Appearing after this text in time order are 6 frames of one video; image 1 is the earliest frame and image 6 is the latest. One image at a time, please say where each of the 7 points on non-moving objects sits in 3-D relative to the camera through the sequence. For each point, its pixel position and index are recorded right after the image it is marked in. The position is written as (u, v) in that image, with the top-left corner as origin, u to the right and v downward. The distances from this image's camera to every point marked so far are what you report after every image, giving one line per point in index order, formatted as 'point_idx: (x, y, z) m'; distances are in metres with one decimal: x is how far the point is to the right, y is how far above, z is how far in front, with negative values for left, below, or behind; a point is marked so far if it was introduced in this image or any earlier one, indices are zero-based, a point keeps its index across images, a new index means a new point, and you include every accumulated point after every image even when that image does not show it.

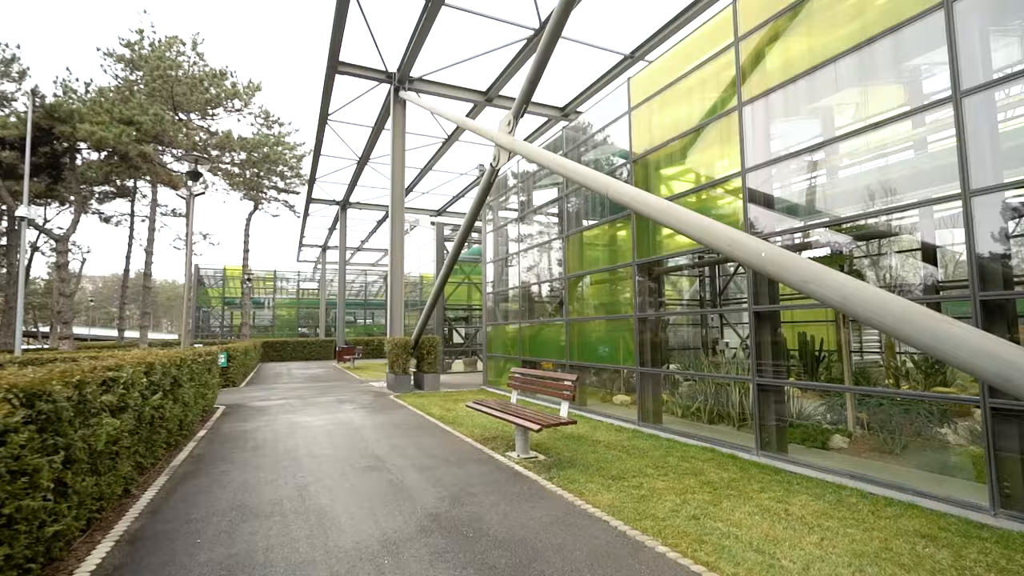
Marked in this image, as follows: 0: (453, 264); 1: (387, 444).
0: (-1.4, +0.4, +11.8) m
1: (-1.6, -2.0, +6.6) m
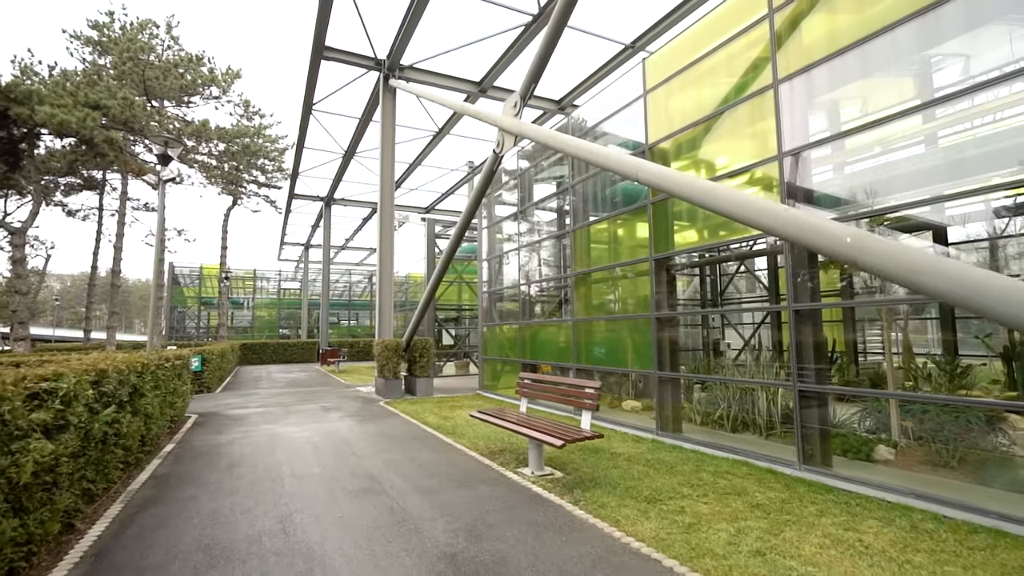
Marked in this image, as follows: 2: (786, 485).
0: (-1.4, +0.5, +11.1) m
1: (-1.5, -2.0, +5.9) m
2: (+2.6, -1.9, +4.8) m
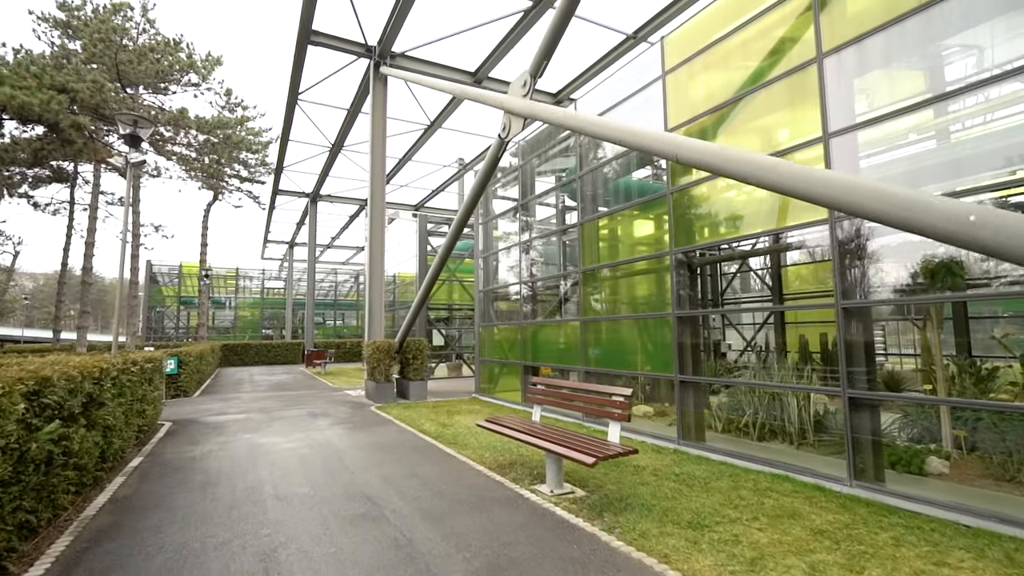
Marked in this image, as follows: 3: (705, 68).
0: (-1.4, +0.5, +10.4) m
1: (-1.4, -1.9, +5.2) m
2: (+2.8, -1.8, +4.3) m
3: (+2.6, +3.0, +6.8) m
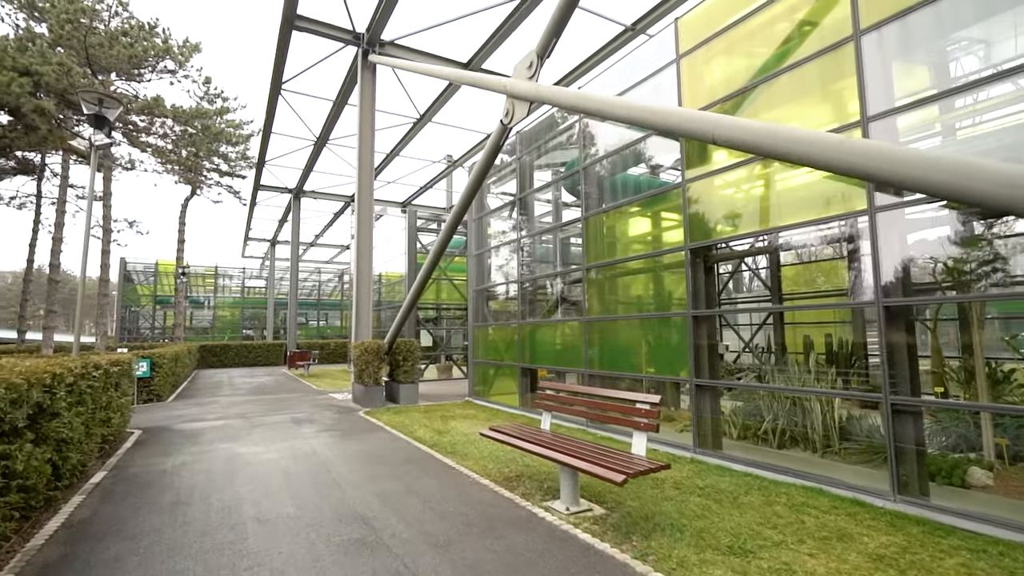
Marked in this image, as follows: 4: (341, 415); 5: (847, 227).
0: (-1.5, +0.6, +9.9) m
1: (-1.3, -1.9, +4.7) m
2: (+2.9, -1.8, +3.9) m
3: (+2.7, +3.0, +6.4) m
4: (-3.2, -2.4, +9.6) m
5: (+3.4, +0.6, +5.3) m
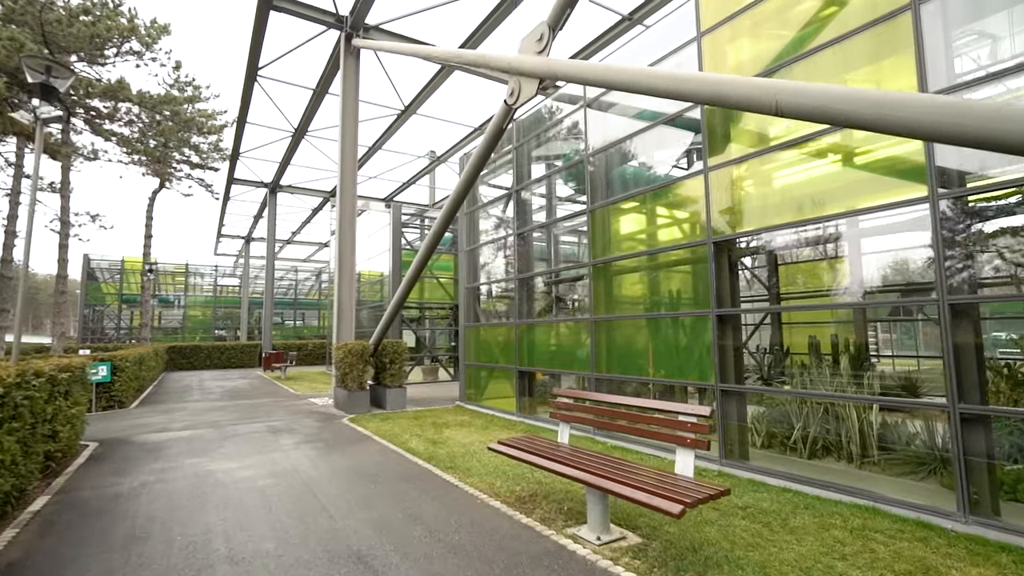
0: (-1.5, +0.6, +9.2) m
1: (-1.1, -1.8, +4.0) m
2: (+3.0, -1.8, +3.4) m
3: (+2.8, +3.0, +5.9) m
4: (-3.3, -2.3, +8.8) m
5: (+3.5, +0.7, +4.8) m
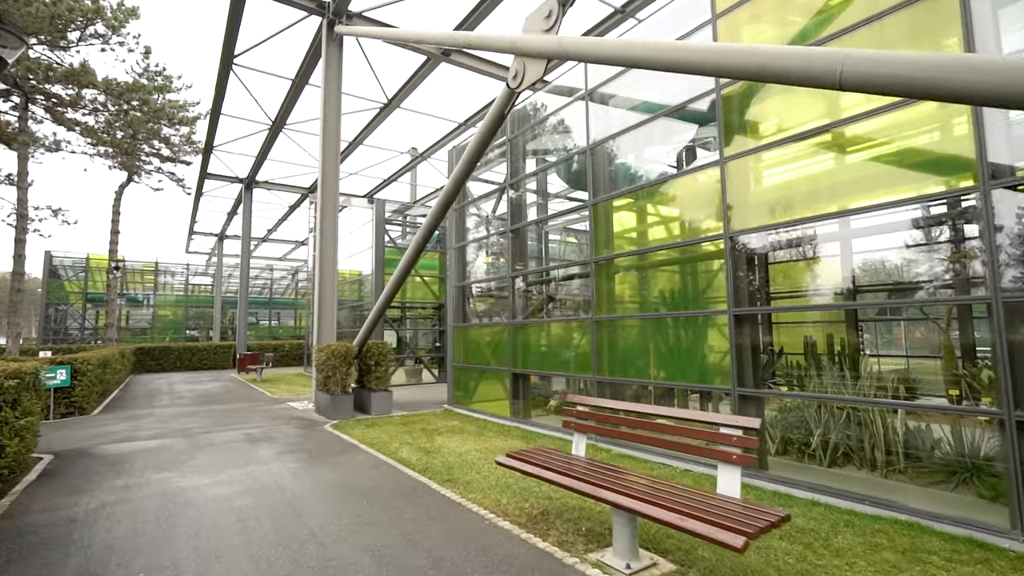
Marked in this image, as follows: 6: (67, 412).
0: (-1.6, +0.6, +8.7) m
1: (-1.0, -1.8, +3.5) m
2: (+3.2, -1.7, +3.1) m
3: (+2.8, +3.0, +5.6) m
4: (-3.4, -2.3, +8.2) m
5: (+3.6, +0.7, +4.5) m
6: (-8.6, -2.4, +9.8) m
